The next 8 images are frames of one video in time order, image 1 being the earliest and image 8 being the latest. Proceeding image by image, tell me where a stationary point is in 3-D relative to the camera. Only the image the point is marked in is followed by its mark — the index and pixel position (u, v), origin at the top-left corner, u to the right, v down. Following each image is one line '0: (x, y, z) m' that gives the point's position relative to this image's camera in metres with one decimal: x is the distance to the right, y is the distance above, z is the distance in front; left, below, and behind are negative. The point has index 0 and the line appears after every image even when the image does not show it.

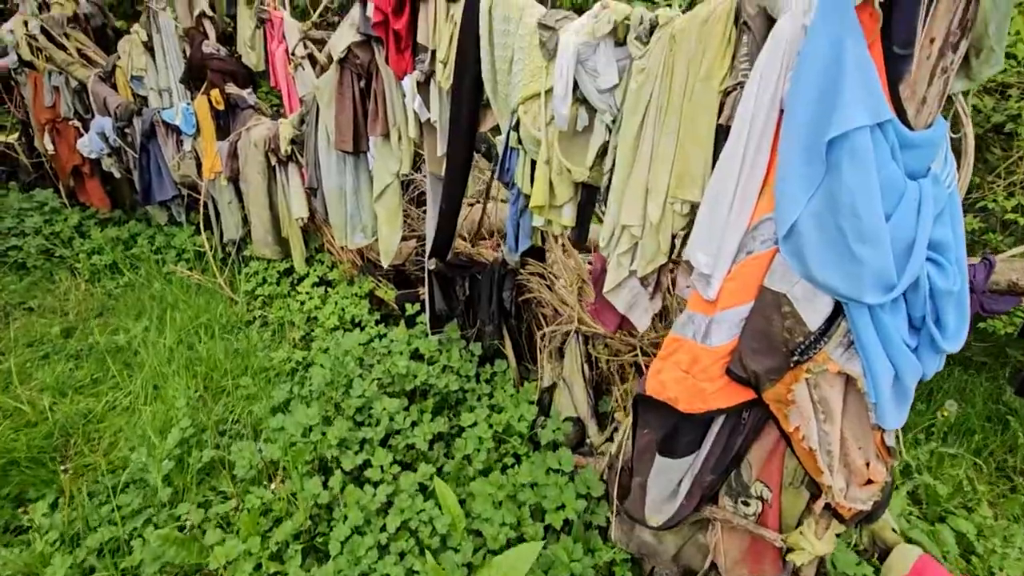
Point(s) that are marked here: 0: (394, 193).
0: (-0.8, +0.6, +3.5) m
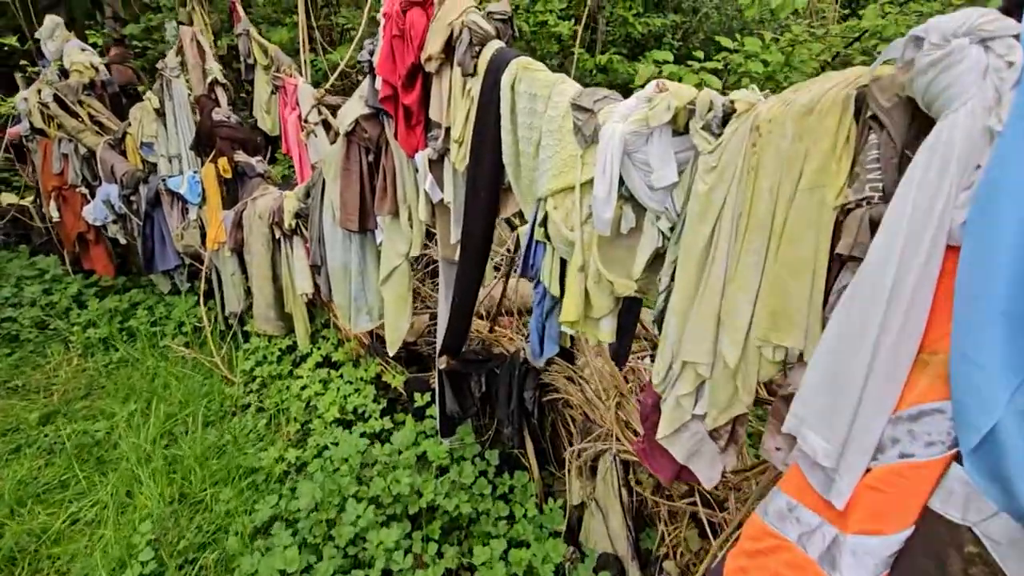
0: (-0.7, +0.1, +3.1) m
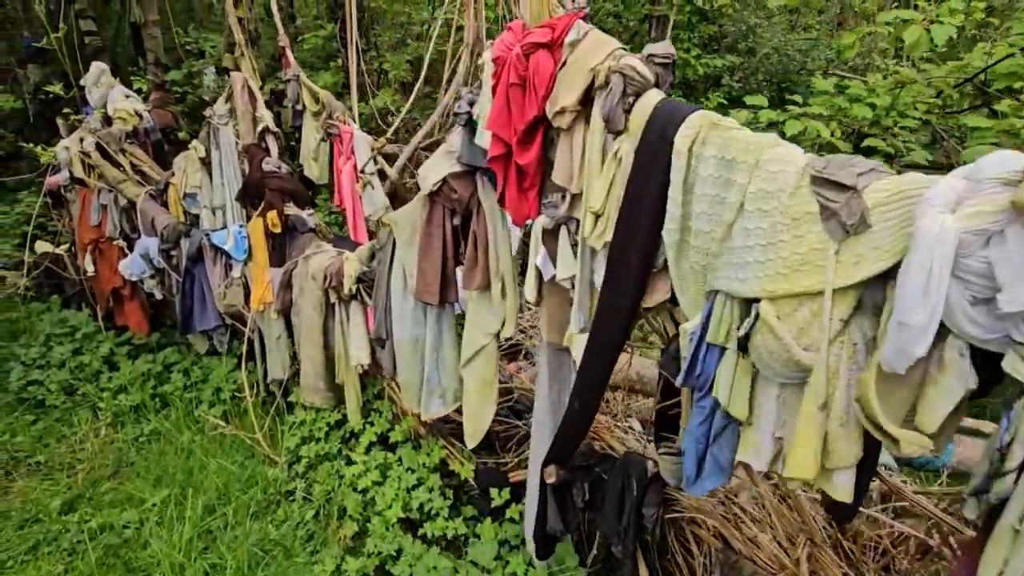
0: (-0.1, -0.4, +2.7) m
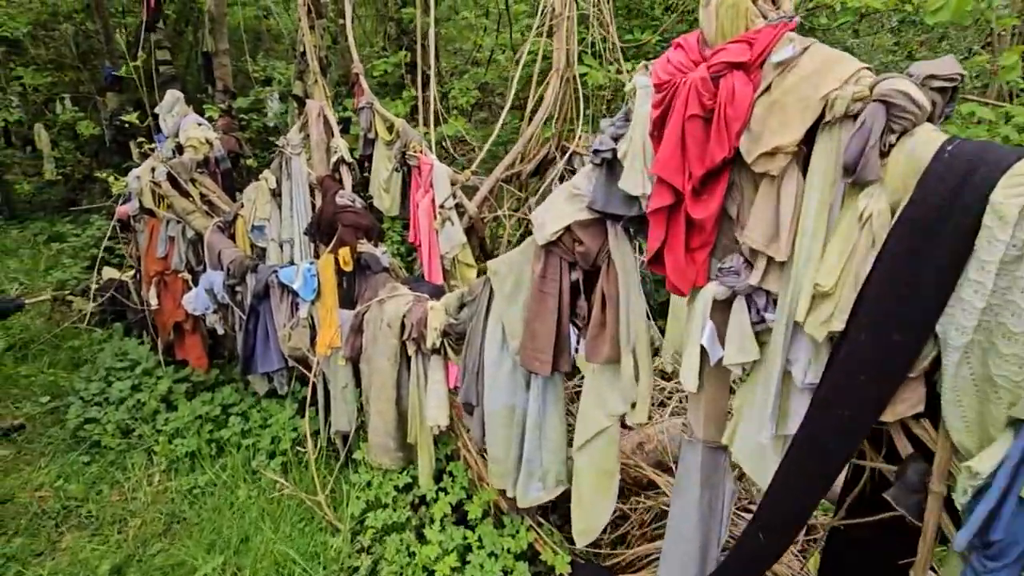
0: (+0.4, -0.7, +2.2) m
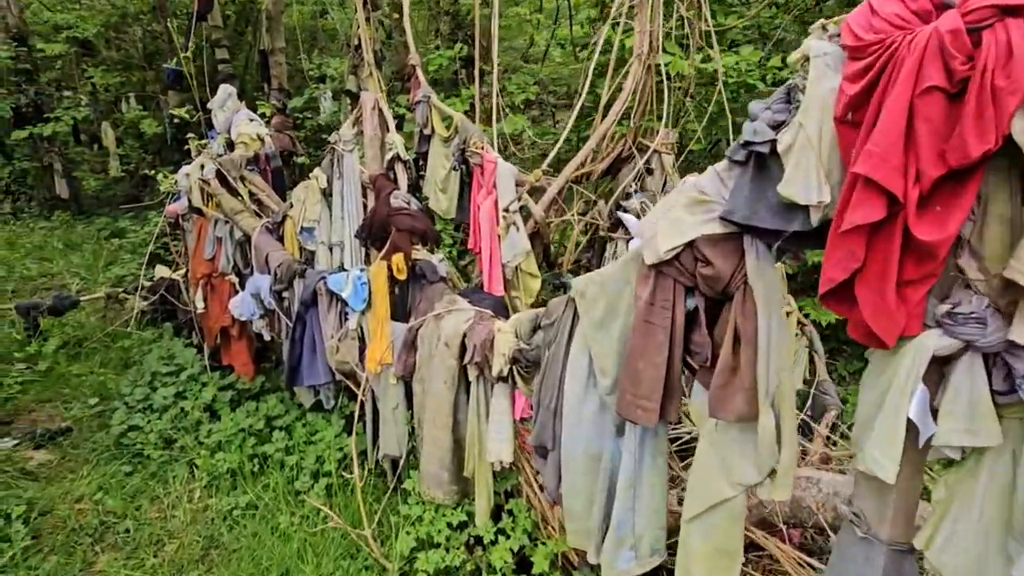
0: (+0.7, -0.8, +1.7) m
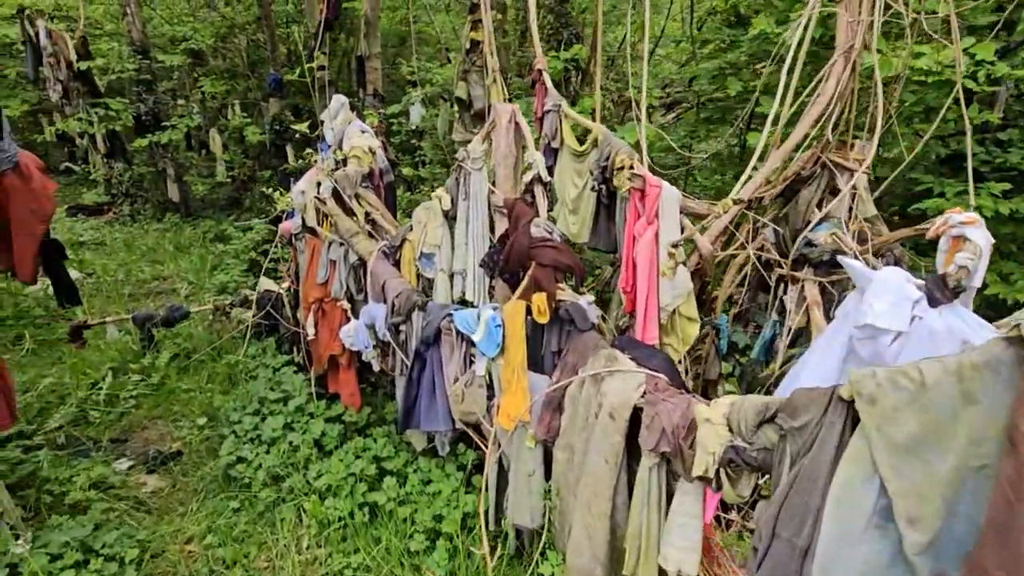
0: (+1.4, -1.1, +1.0) m
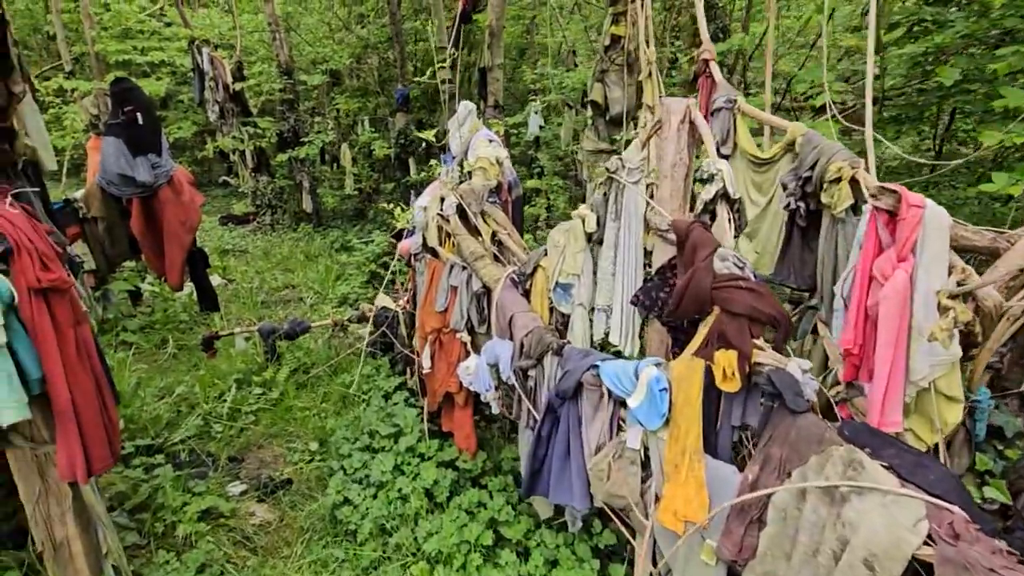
0: (+1.7, -1.3, 0.0) m
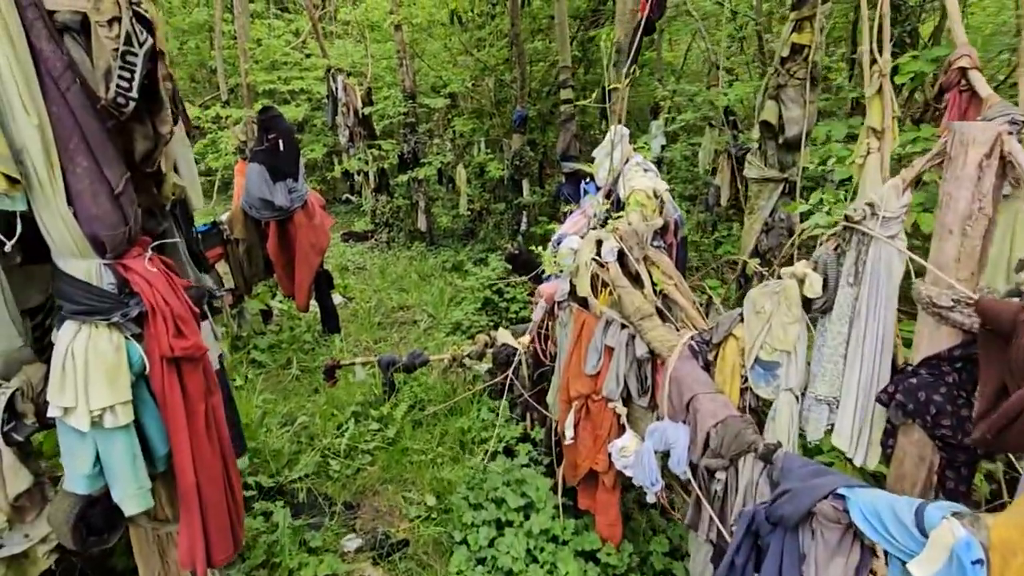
0: (+1.9, -1.6, -0.9) m
